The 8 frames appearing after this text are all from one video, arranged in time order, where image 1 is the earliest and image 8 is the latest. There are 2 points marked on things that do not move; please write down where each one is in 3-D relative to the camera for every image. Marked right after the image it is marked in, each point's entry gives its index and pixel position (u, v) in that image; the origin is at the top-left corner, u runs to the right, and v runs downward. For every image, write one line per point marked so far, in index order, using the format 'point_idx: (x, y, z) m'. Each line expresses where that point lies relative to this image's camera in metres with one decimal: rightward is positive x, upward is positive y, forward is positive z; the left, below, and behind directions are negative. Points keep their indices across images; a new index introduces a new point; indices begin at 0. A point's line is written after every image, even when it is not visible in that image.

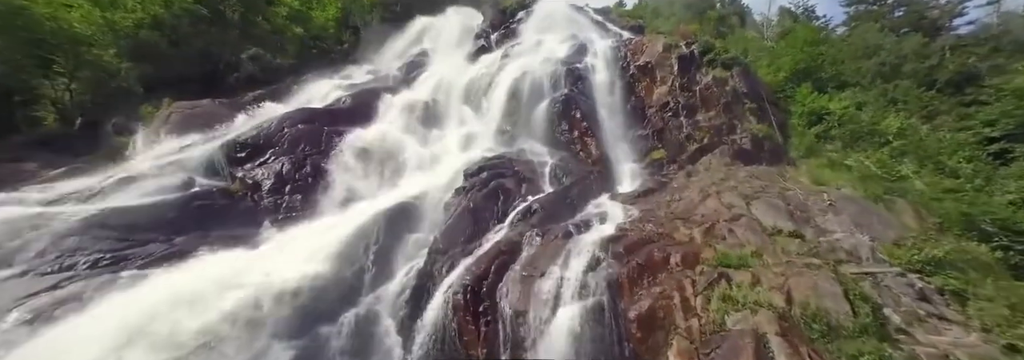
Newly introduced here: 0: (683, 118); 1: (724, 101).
0: (+7.3, +2.6, +18.2) m
1: (+9.2, +3.3, +18.3) m
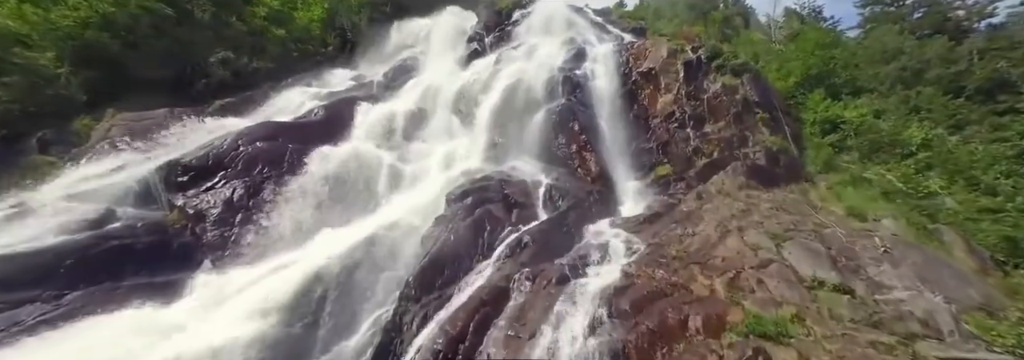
0: (+7.0, +2.0, +16.8) m
1: (+8.9, +2.7, +16.9) m
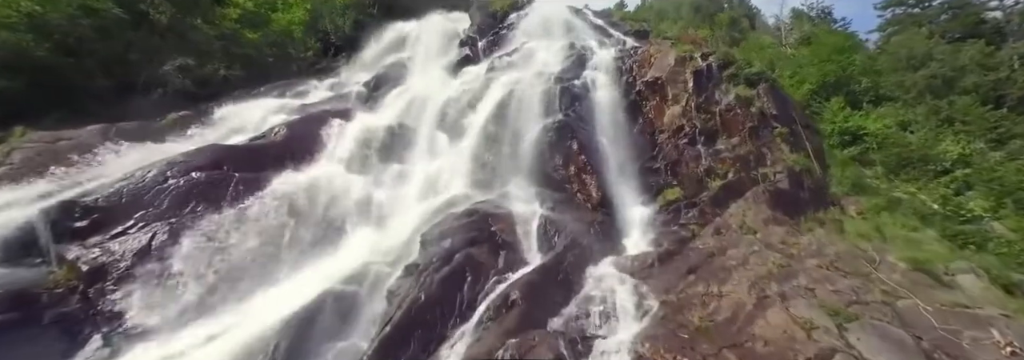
0: (+6.7, +1.2, +15.0) m
1: (+8.5, +1.9, +15.2) m
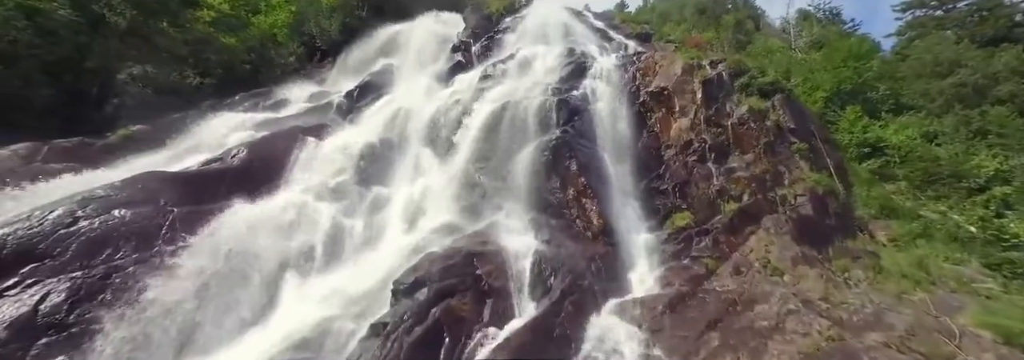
0: (+6.4, +0.5, +13.7) m
1: (+8.2, +1.2, +13.8) m
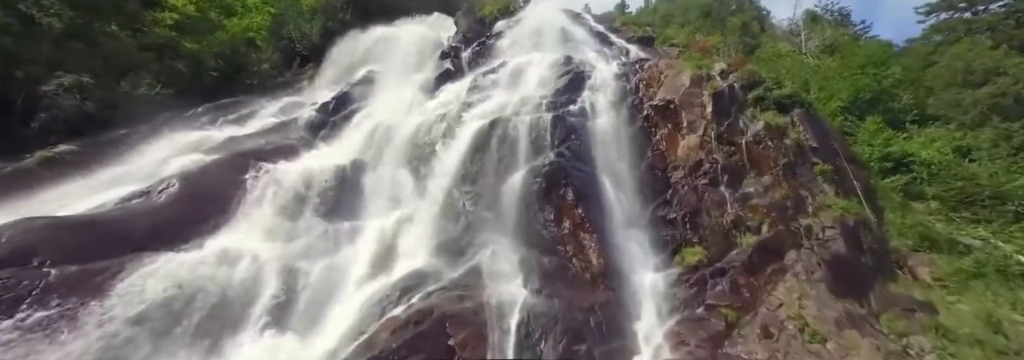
0: (+6.0, -0.2, +12.1) m
1: (+7.9, +0.5, +12.2) m
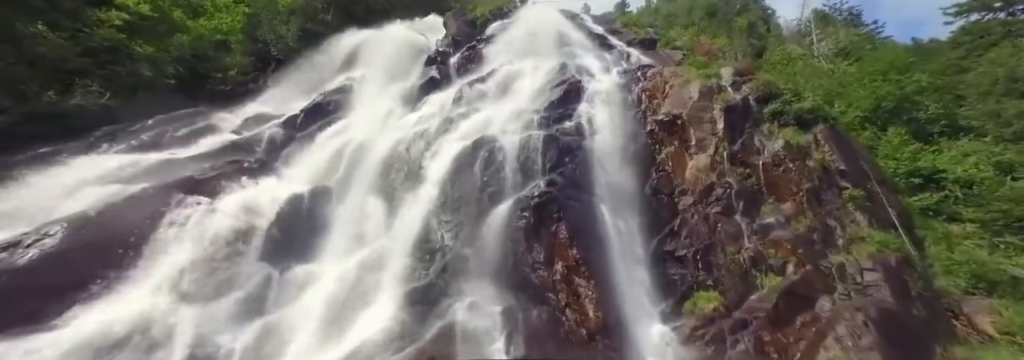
0: (+5.7, -0.9, +10.5) m
1: (+7.5, -0.2, +10.7) m
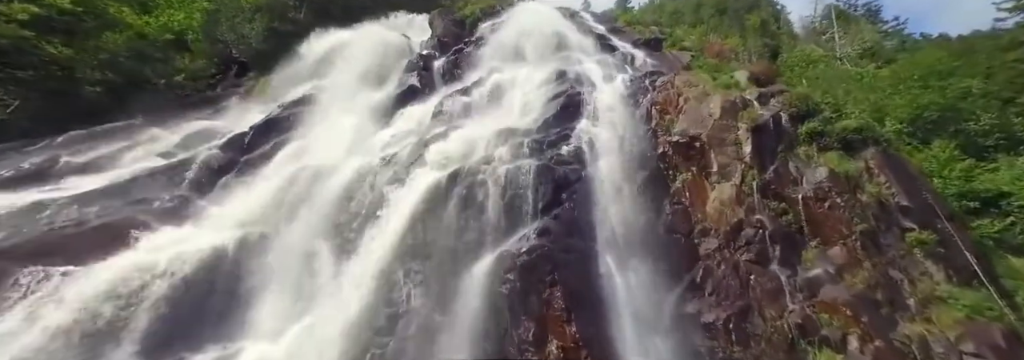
0: (+5.3, -1.8, +8.4) m
1: (+7.2, -1.1, +8.6) m
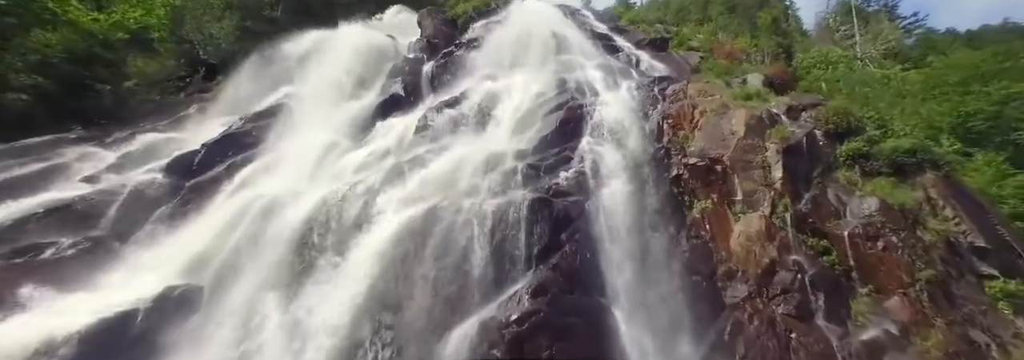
0: (+5.1, -2.4, +6.9) m
1: (+7.0, -1.7, +7.0) m
